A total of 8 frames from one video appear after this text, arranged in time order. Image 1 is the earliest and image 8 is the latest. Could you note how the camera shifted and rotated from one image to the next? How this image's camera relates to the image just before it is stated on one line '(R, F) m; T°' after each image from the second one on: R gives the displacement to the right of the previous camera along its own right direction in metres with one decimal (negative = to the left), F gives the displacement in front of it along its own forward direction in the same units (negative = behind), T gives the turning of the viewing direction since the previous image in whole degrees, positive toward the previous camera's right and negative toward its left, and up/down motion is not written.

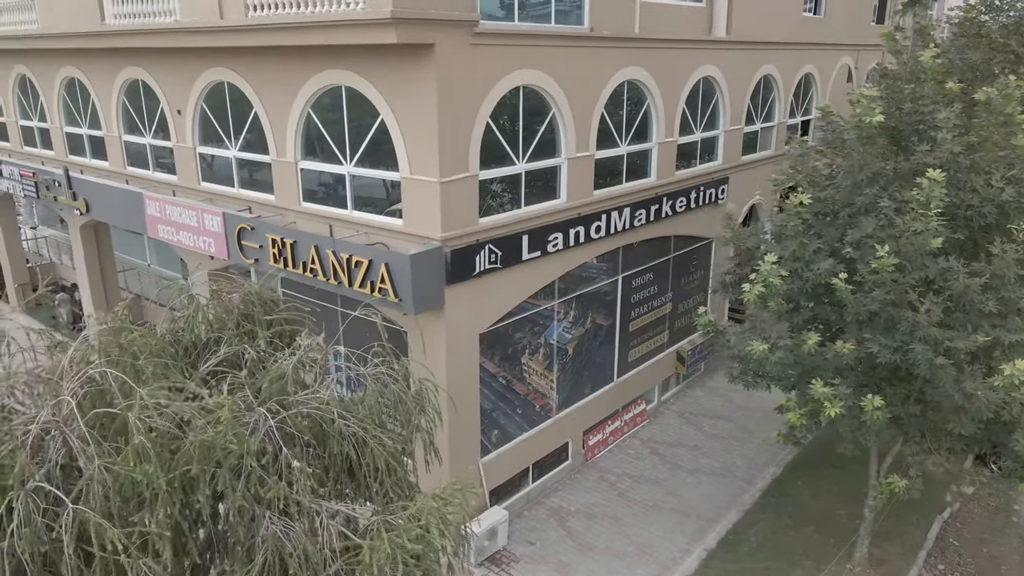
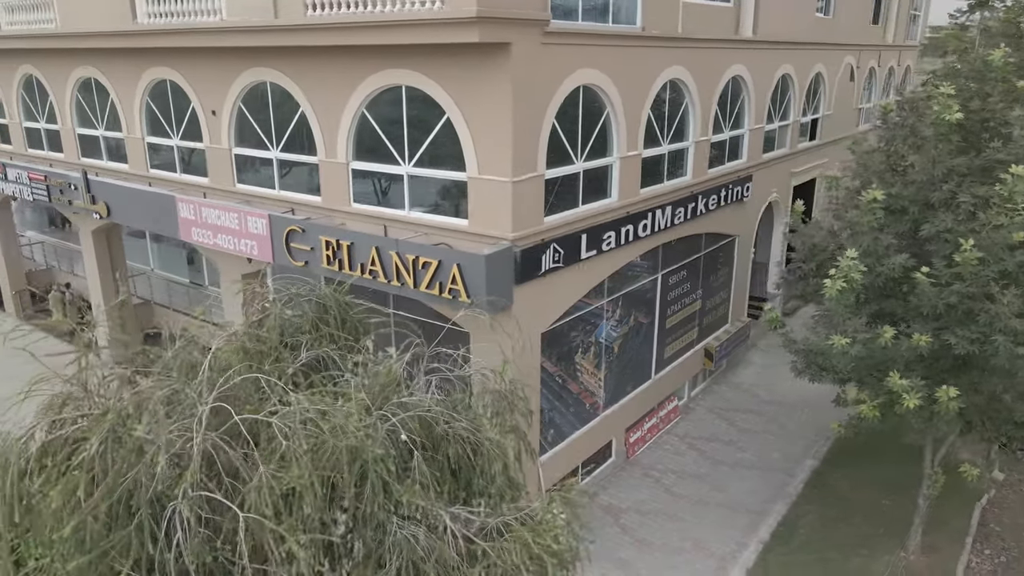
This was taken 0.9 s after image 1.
(-1.6, 0.0) m; +2°
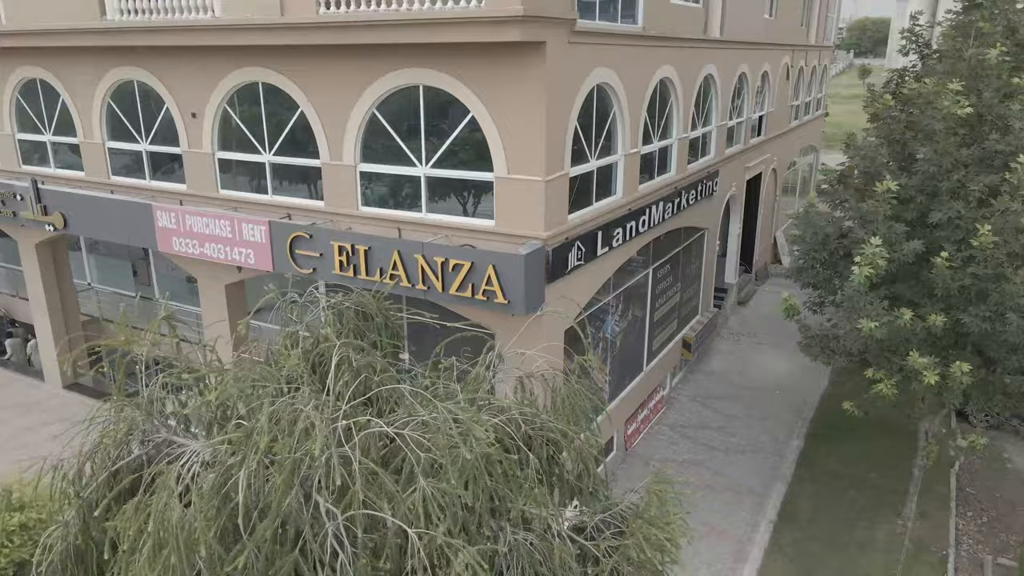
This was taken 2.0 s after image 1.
(-1.9, +0.2) m; +7°
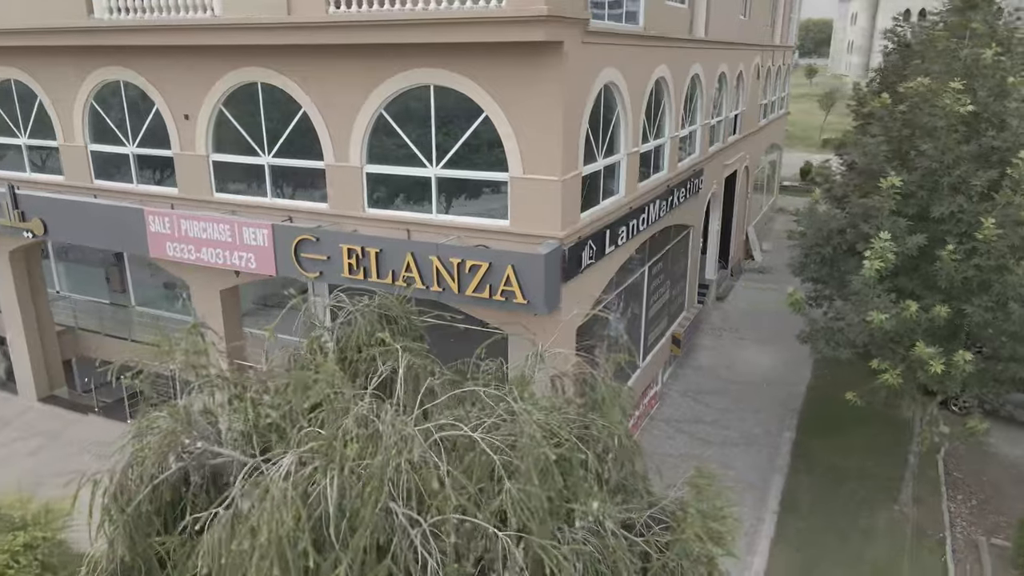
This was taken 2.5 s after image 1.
(-0.9, 0.0) m; +3°
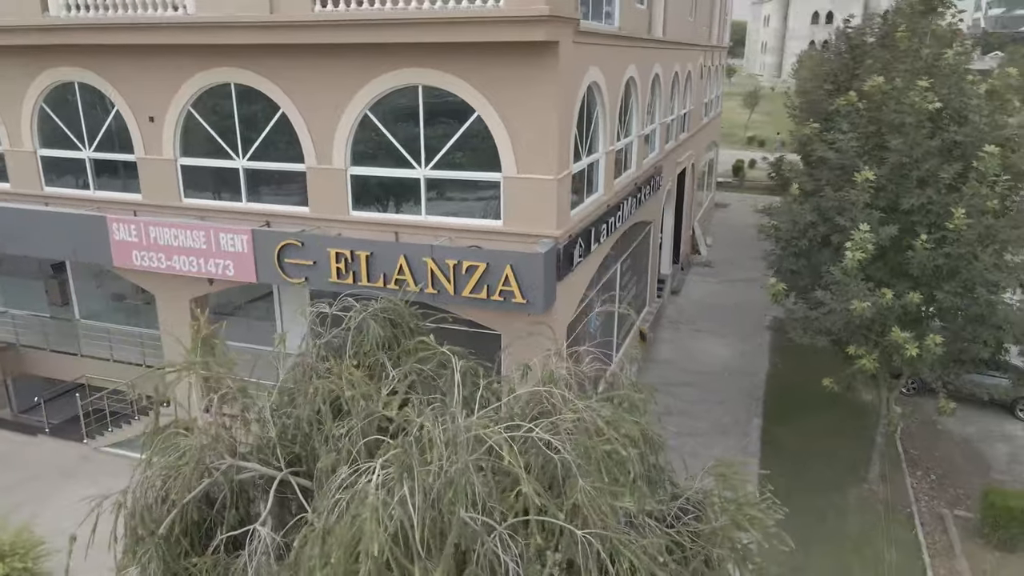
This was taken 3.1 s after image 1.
(-1.0, 0.0) m; +5°
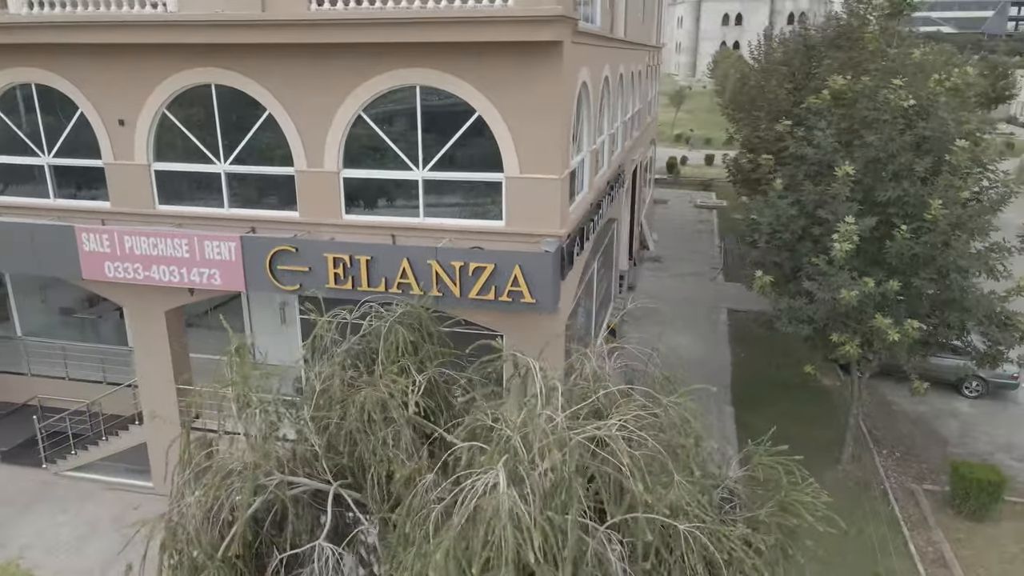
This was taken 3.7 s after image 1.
(-1.2, +0.1) m; +6°
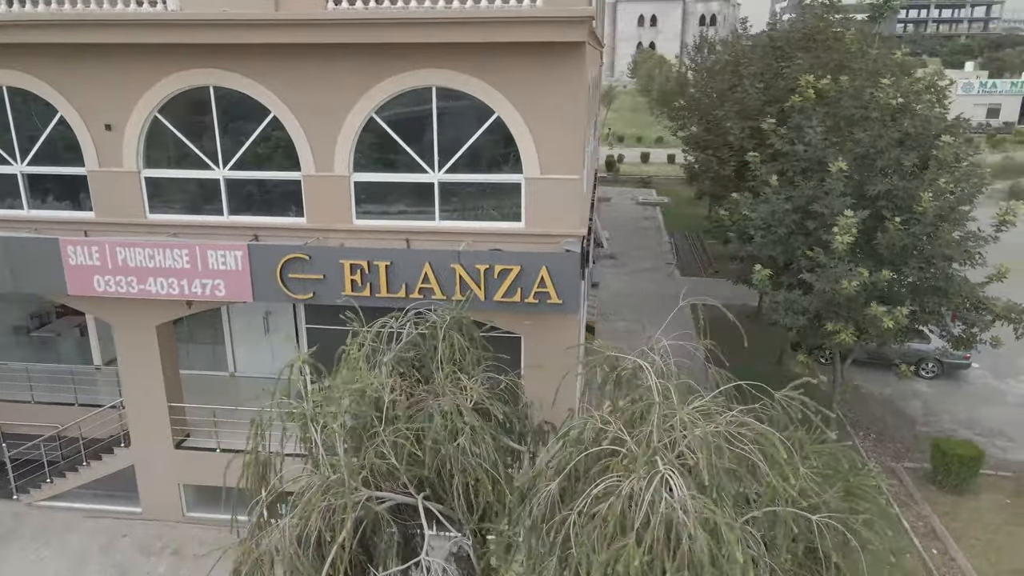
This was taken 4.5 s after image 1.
(-1.5, +0.1) m; +6°
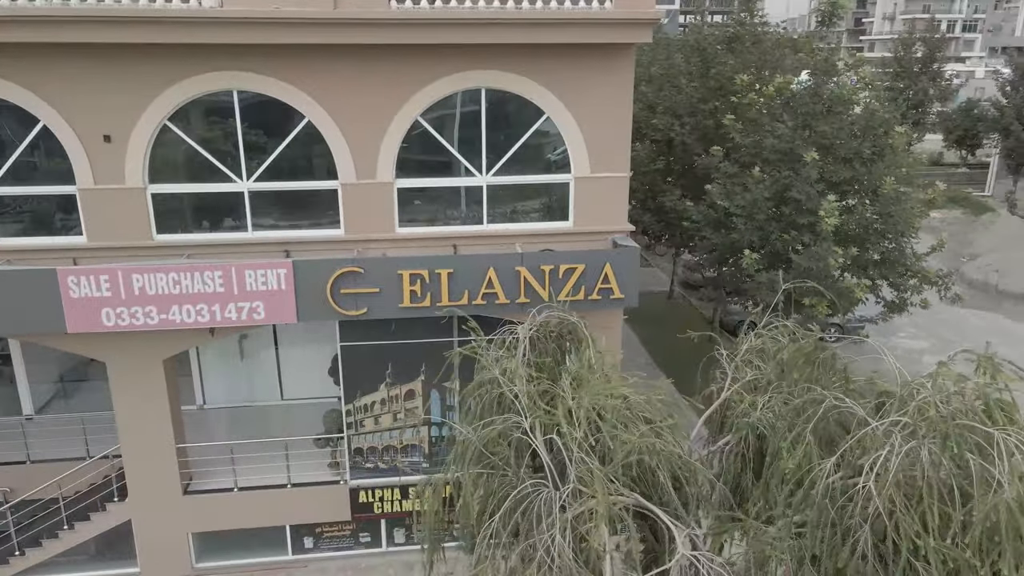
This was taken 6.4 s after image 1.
(-3.5, +0.4) m; +14°
